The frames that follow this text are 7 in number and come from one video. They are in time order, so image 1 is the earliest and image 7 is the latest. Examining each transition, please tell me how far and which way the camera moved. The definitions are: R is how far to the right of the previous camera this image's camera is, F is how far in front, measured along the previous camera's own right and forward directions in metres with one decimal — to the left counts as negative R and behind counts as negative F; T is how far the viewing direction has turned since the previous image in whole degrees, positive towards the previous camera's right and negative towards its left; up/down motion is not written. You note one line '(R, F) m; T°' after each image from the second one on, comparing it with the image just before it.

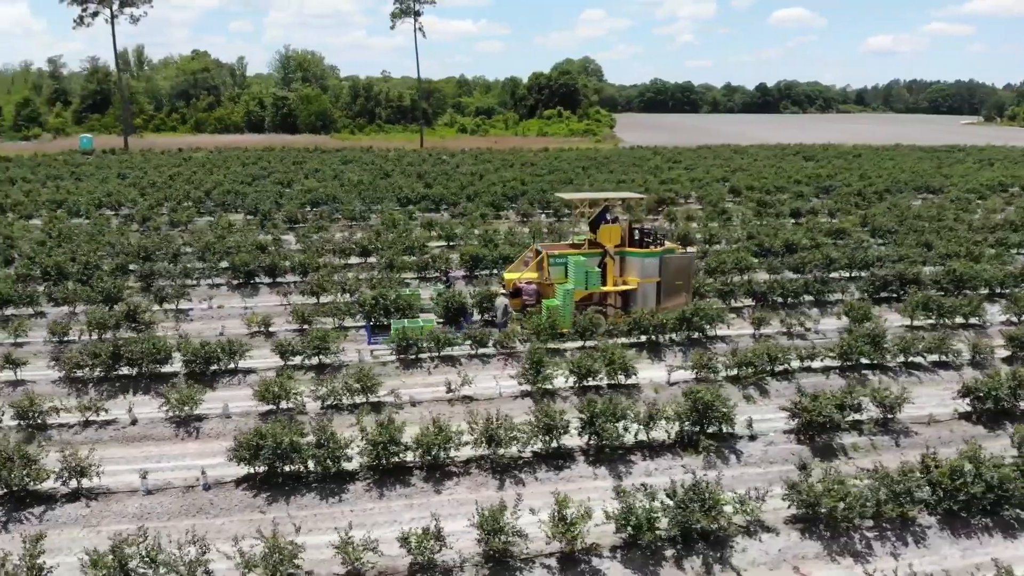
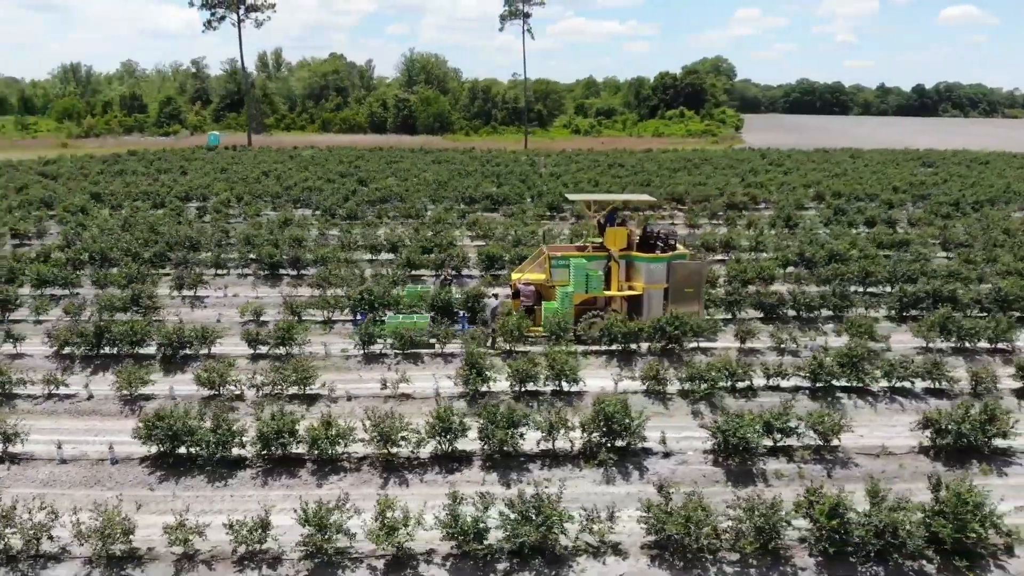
(+3.5, +0.5) m; -10°
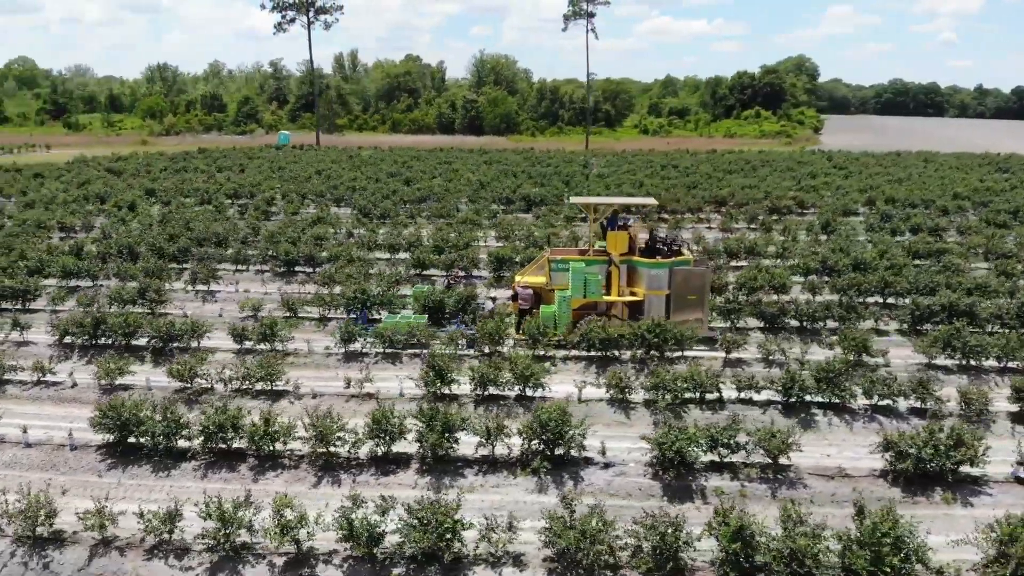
(+2.1, +0.2) m; -6°
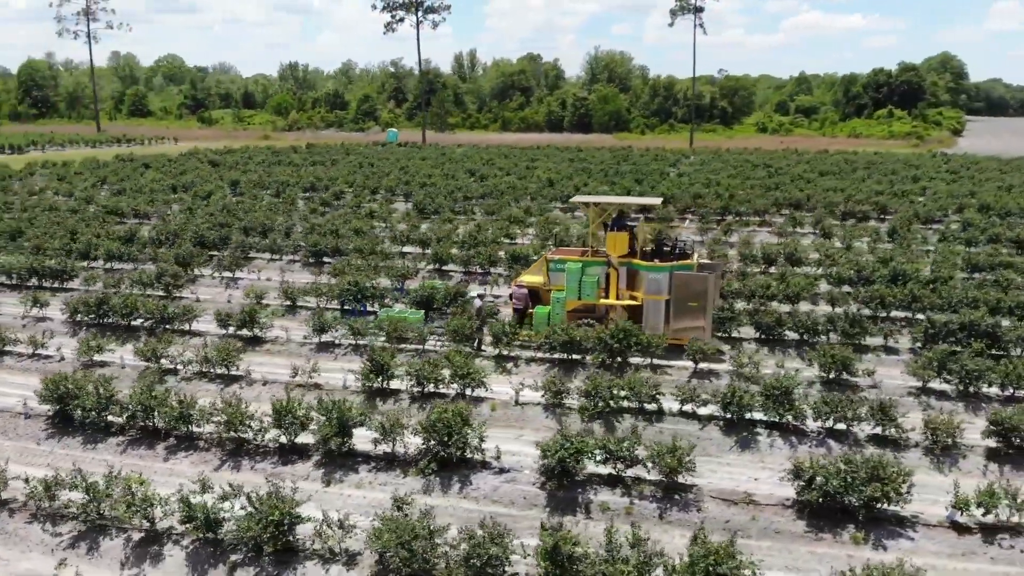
(+3.4, +0.6) m; -10°
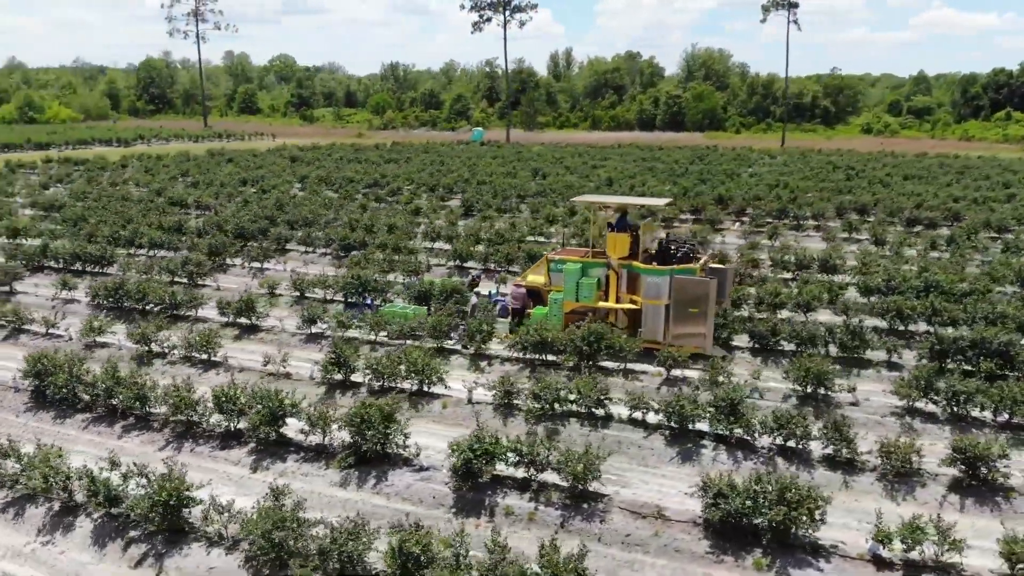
(+2.6, +0.3) m; -8°
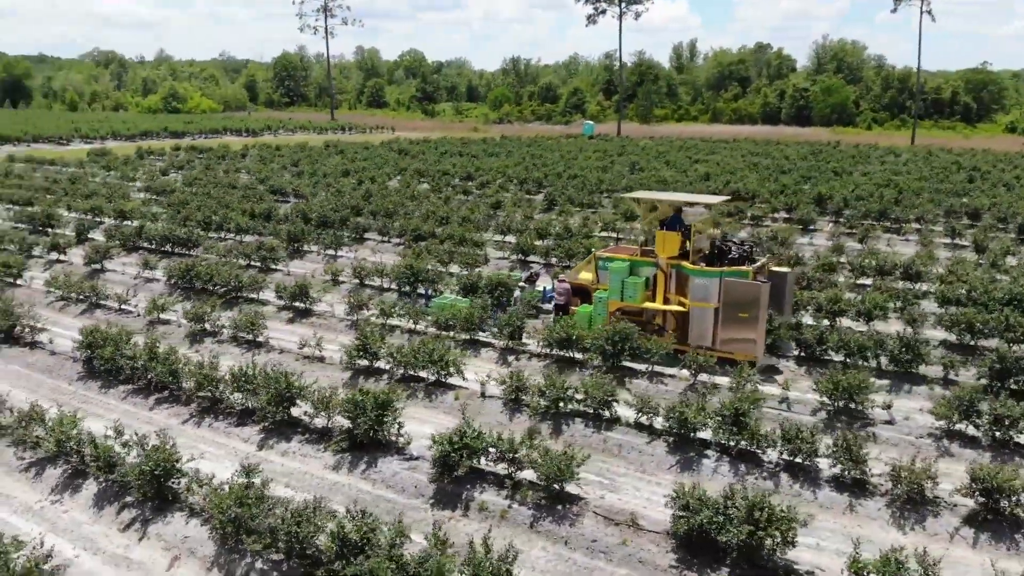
(+1.8, +0.3) m; -9°
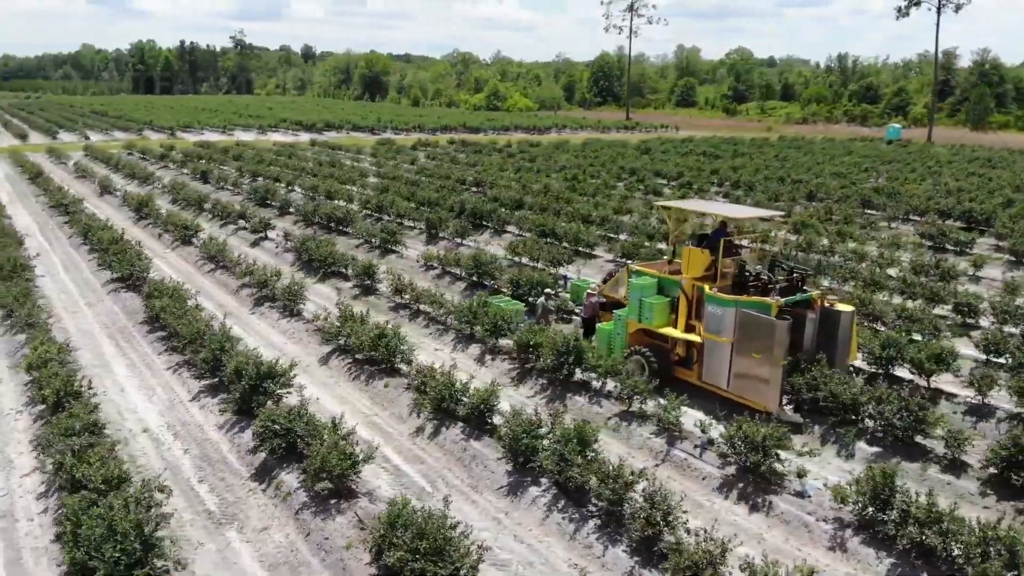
(+6.5, +1.9) m; -24°
